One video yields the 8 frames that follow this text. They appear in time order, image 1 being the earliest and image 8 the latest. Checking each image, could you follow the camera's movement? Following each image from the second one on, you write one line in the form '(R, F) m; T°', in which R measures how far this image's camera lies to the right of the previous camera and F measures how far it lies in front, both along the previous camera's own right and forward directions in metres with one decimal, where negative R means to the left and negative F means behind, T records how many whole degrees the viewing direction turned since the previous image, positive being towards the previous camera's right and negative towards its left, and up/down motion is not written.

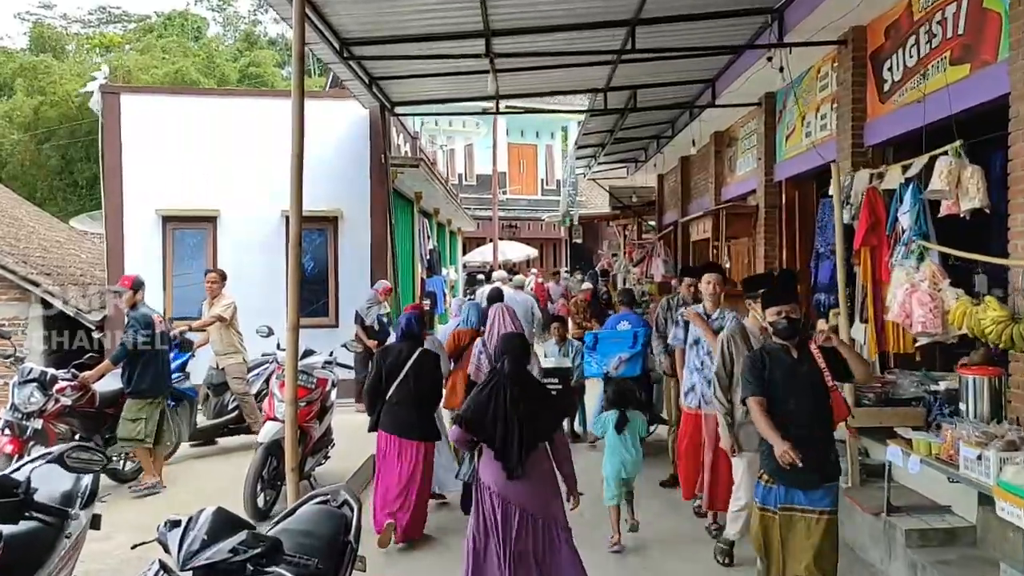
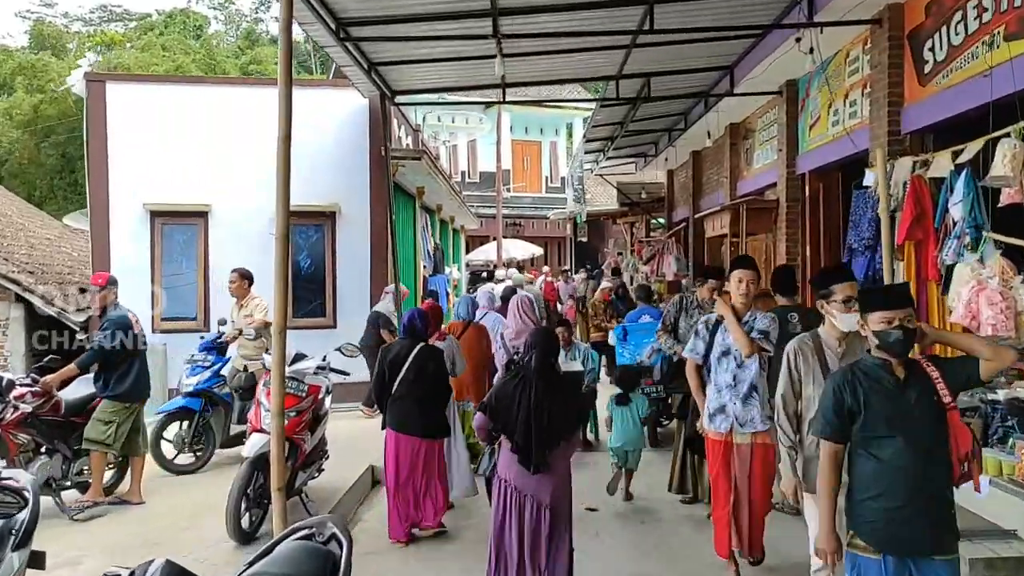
(-0.1, +0.5) m; 0°
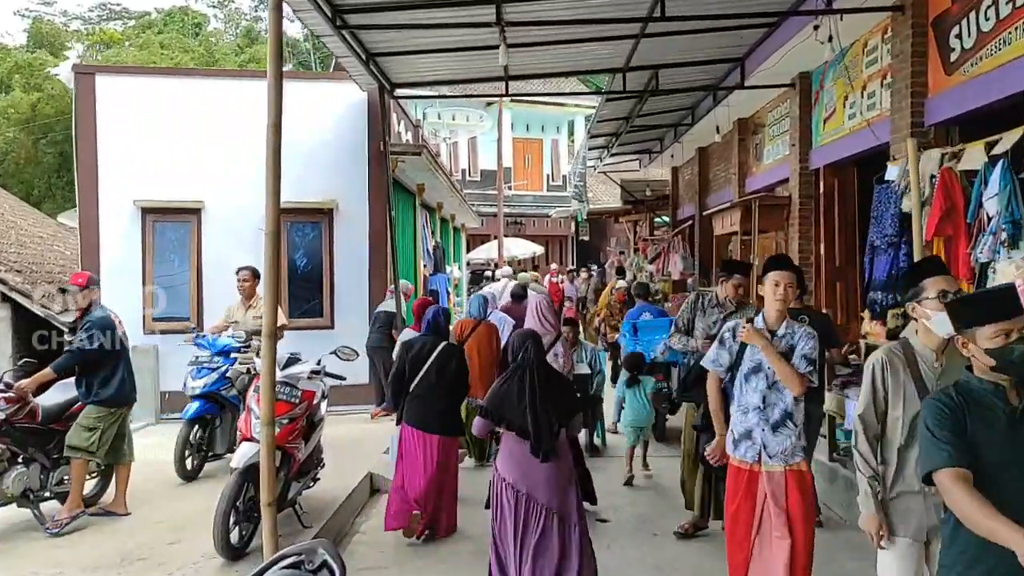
(0.0, +0.3) m; 0°
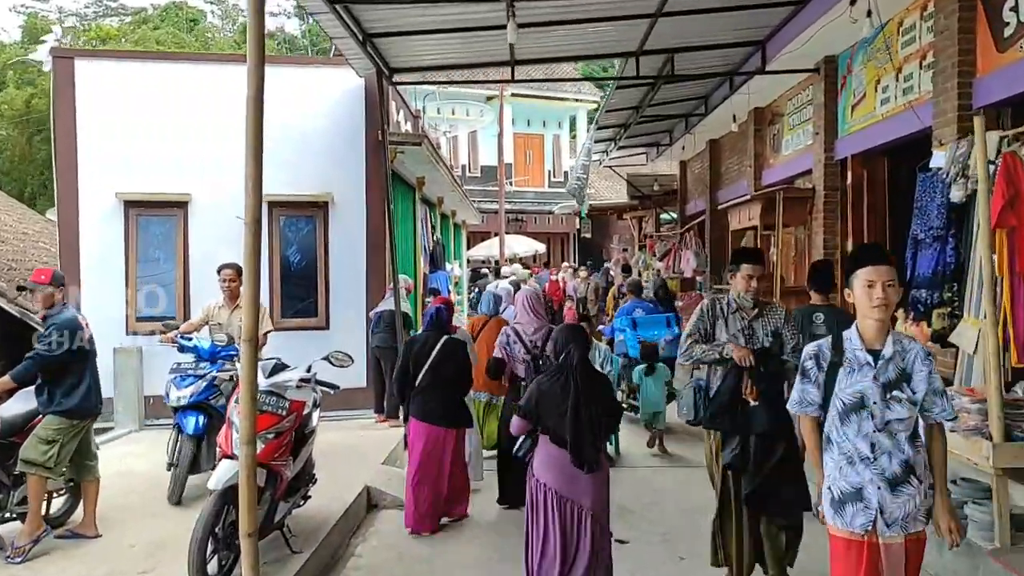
(-0.1, +0.5) m; 0°
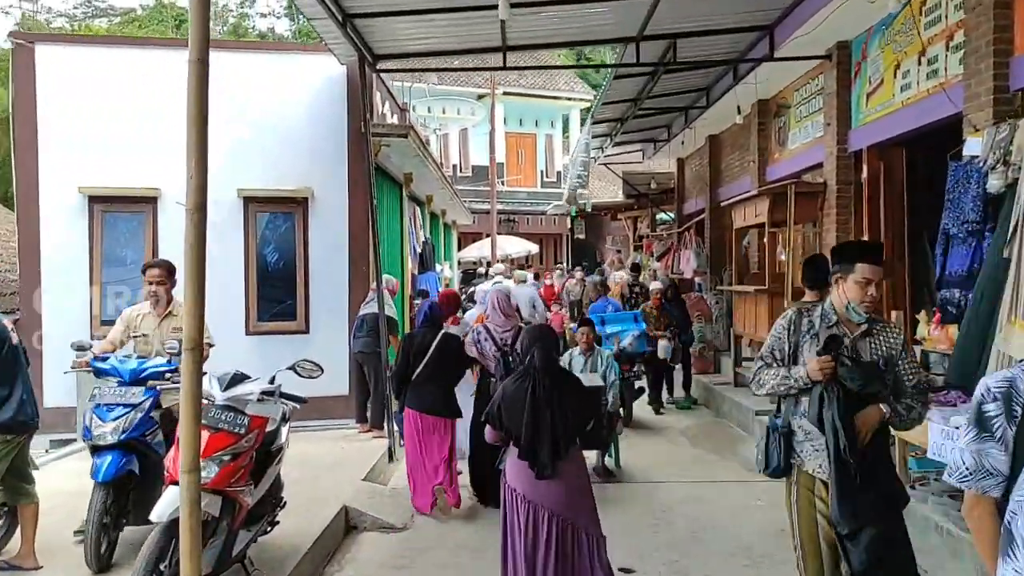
(0.0, +0.6) m; +1°
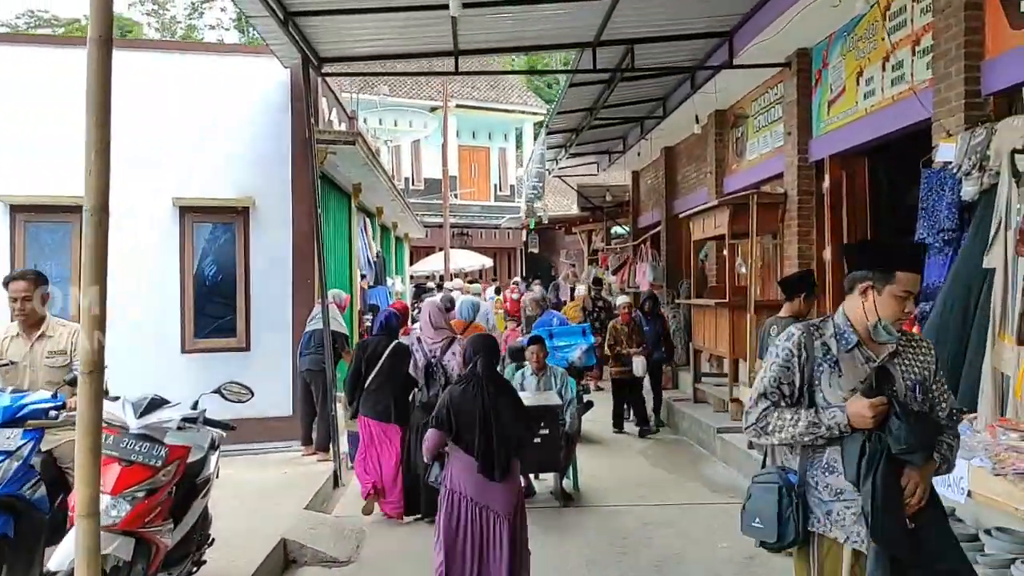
(0.0, +0.4) m; +3°
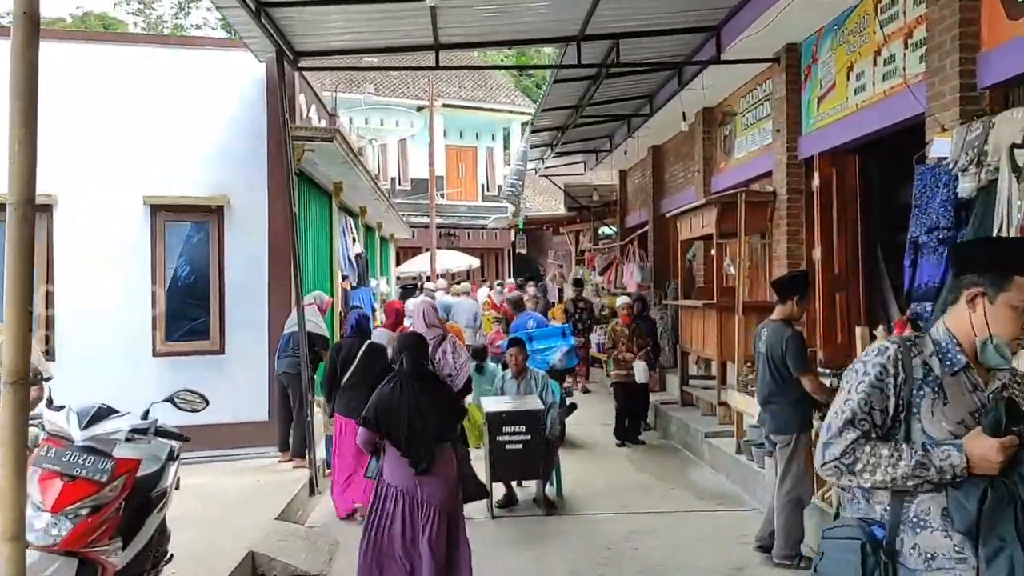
(+0.1, +0.2) m; +1°
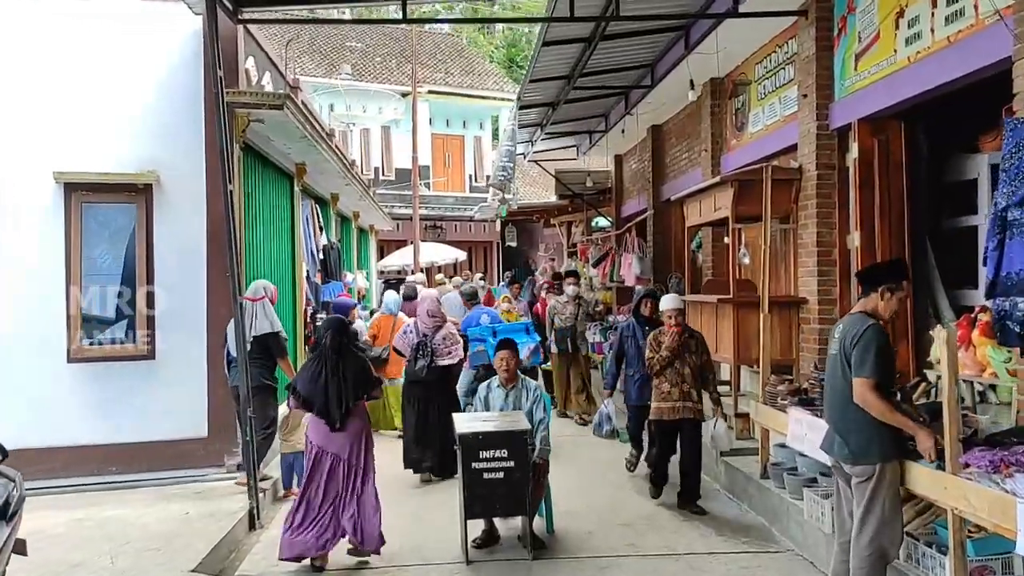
(+0.1, +1.2) m; +1°
